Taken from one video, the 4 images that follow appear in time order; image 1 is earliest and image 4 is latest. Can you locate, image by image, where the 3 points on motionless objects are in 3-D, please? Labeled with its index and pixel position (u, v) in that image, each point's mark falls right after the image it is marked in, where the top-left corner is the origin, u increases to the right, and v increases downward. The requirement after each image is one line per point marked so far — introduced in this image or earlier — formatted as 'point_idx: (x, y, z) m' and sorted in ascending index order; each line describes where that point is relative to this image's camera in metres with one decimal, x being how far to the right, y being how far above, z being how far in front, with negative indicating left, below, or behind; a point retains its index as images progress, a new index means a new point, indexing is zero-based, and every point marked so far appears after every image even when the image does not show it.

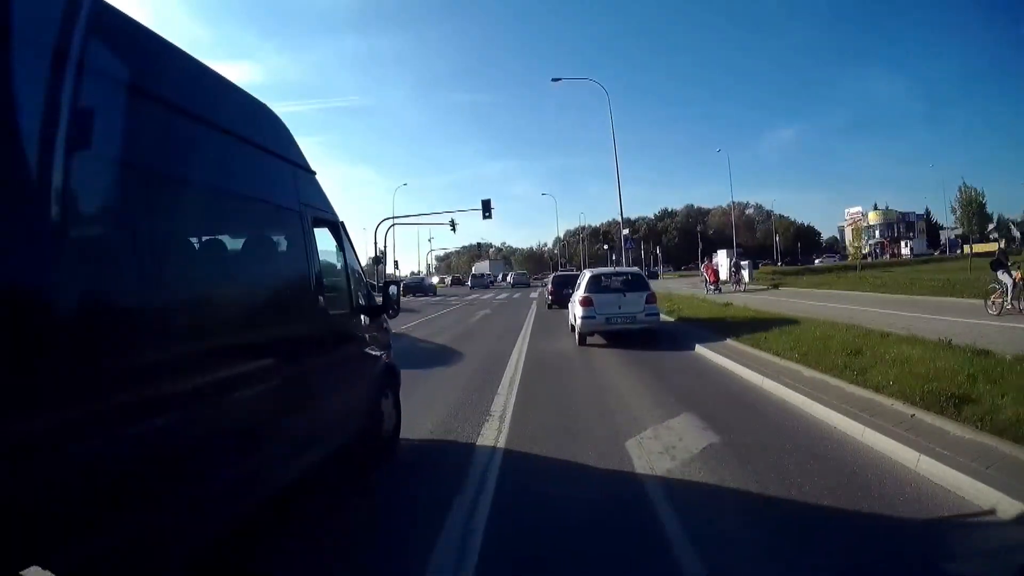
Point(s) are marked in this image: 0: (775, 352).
0: (+4.5, -1.1, +10.4) m
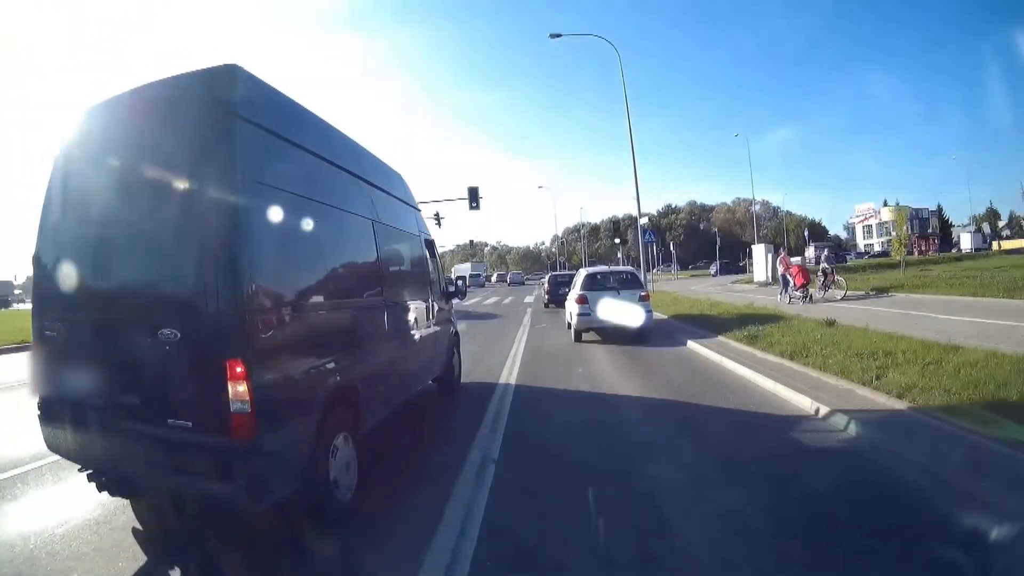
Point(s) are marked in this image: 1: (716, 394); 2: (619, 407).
0: (+4.5, -1.1, +11.9) m
1: (+2.9, -1.5, +9.1) m
2: (+1.5, -1.5, +8.2) m
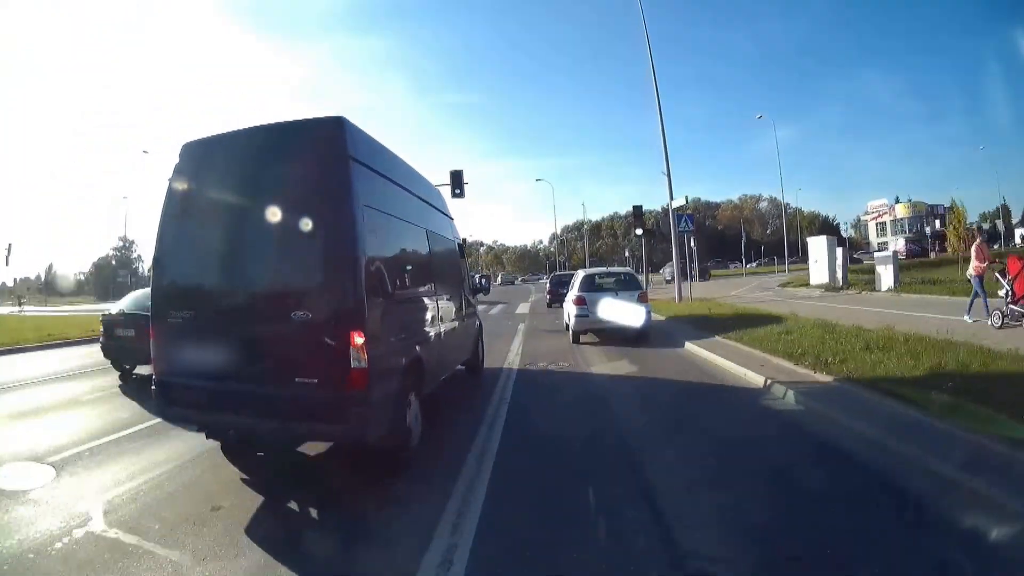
0: (+4.5, -1.1, +12.5) m
1: (+2.9, -1.5, +9.8) m
2: (+1.5, -1.6, +8.8) m
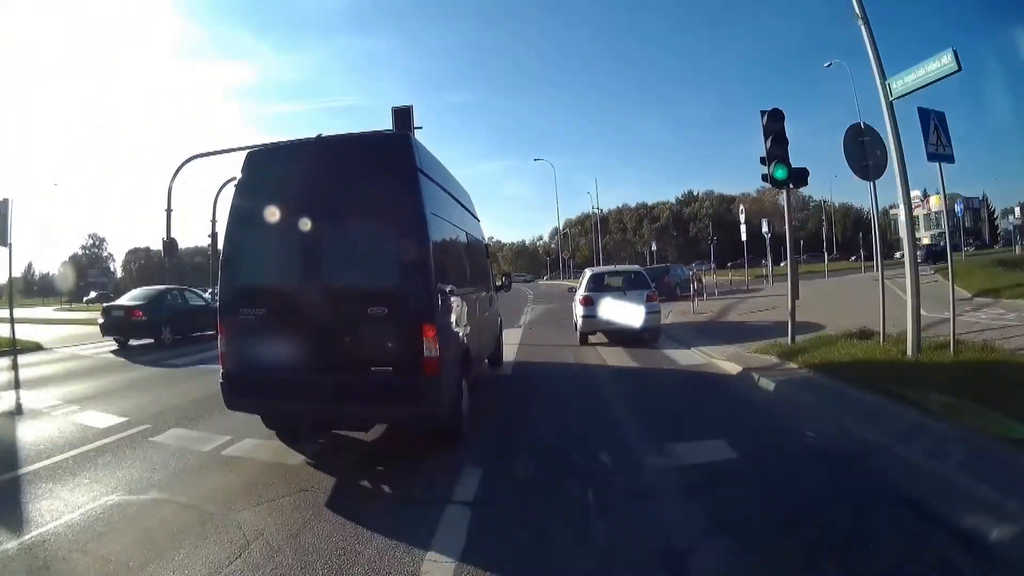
0: (+4.7, -1.1, +12.9) m
1: (+3.0, -1.5, +10.1) m
2: (+1.7, -1.6, +9.2) m
